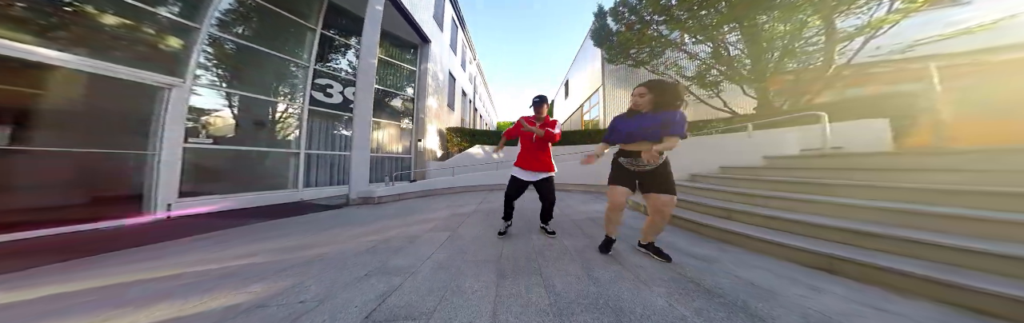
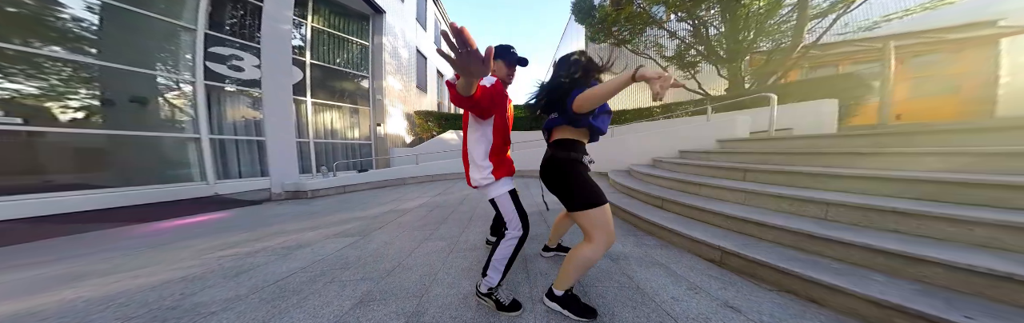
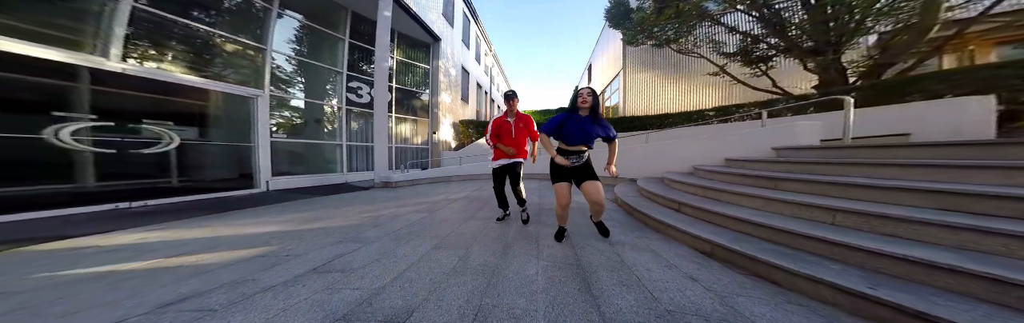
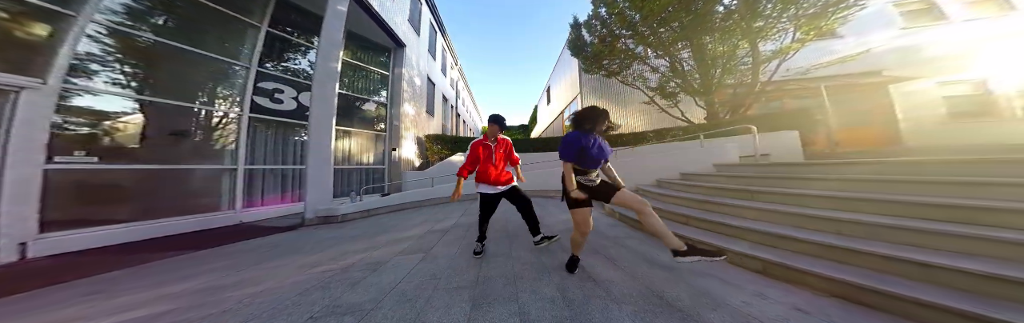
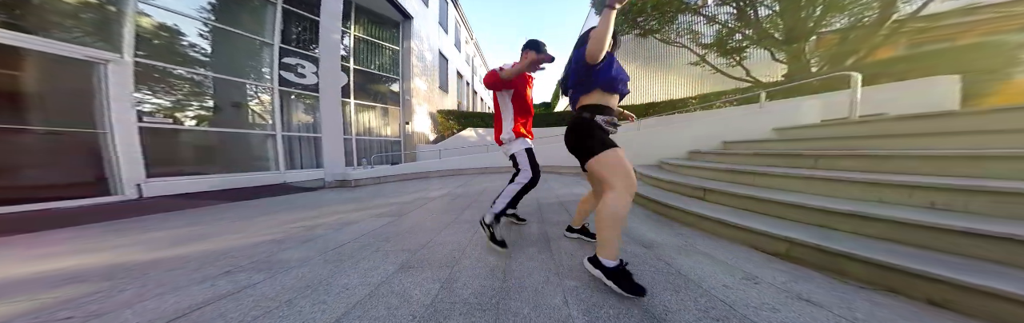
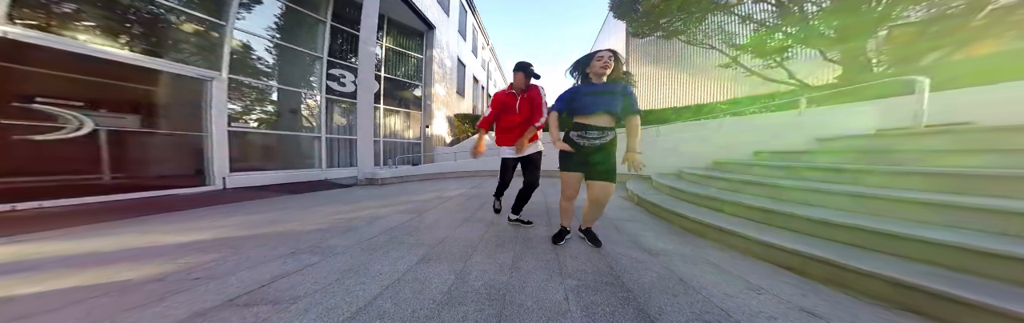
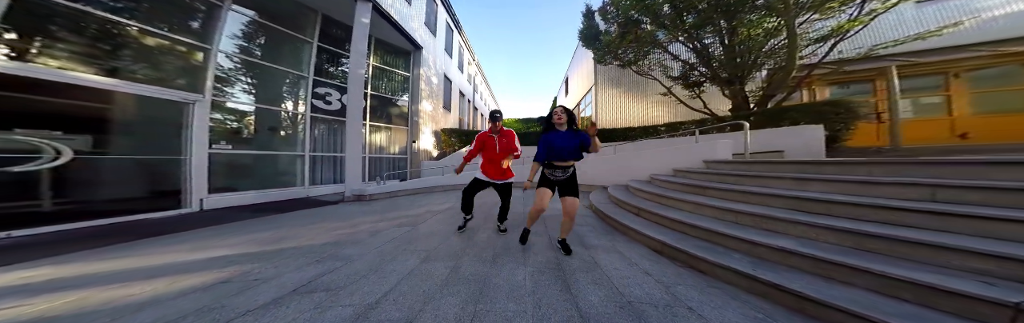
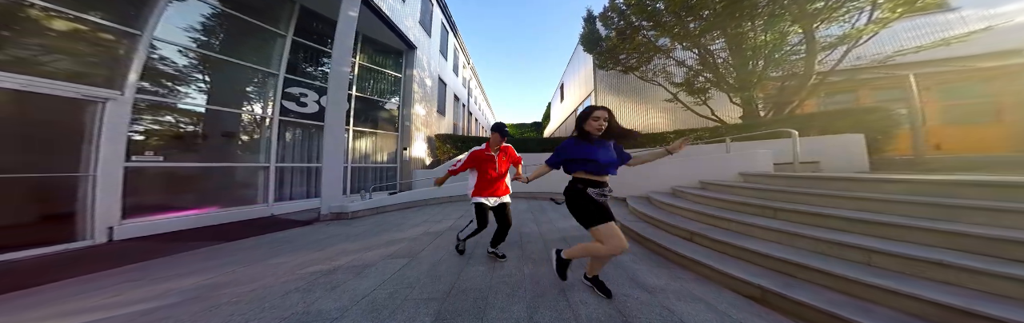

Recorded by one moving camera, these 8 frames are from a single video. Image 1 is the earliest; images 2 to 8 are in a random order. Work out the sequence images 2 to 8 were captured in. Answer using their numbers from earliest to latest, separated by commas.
4, 8, 7, 3, 6, 5, 2
